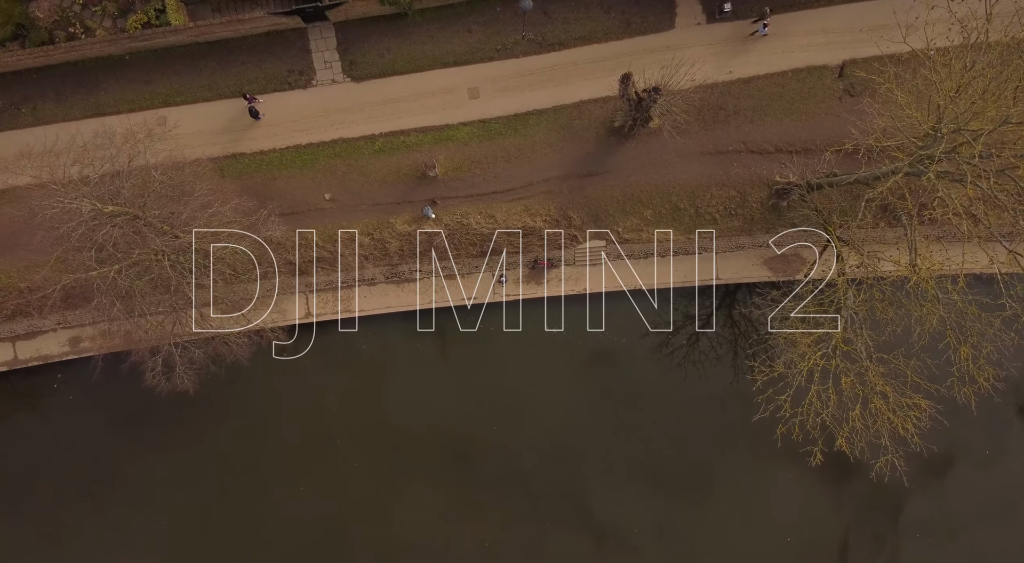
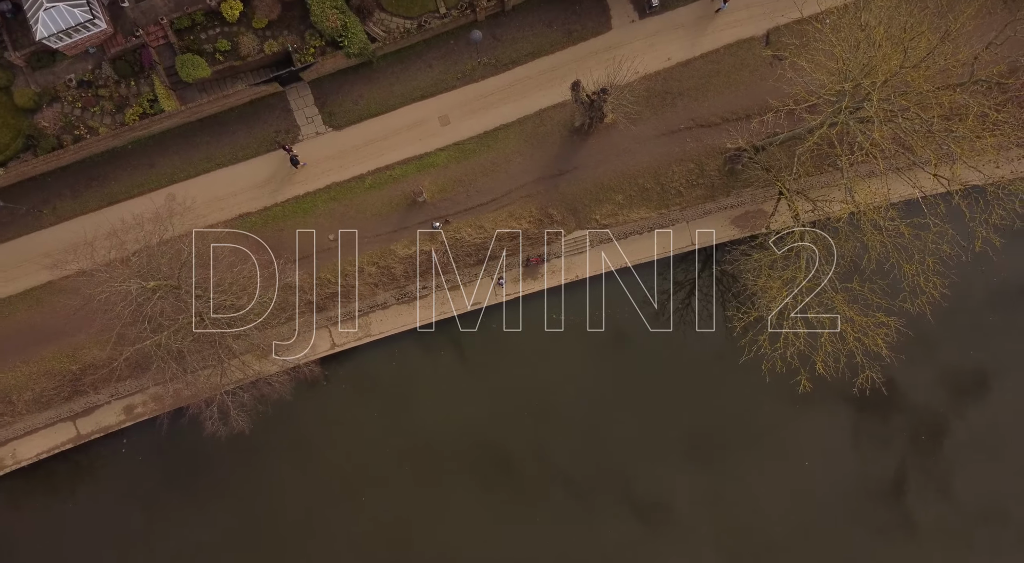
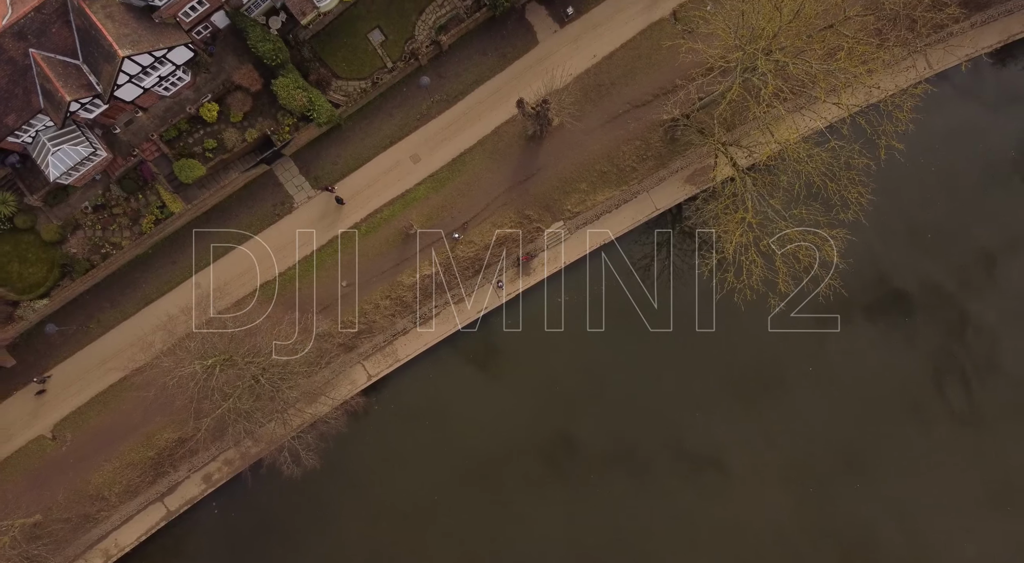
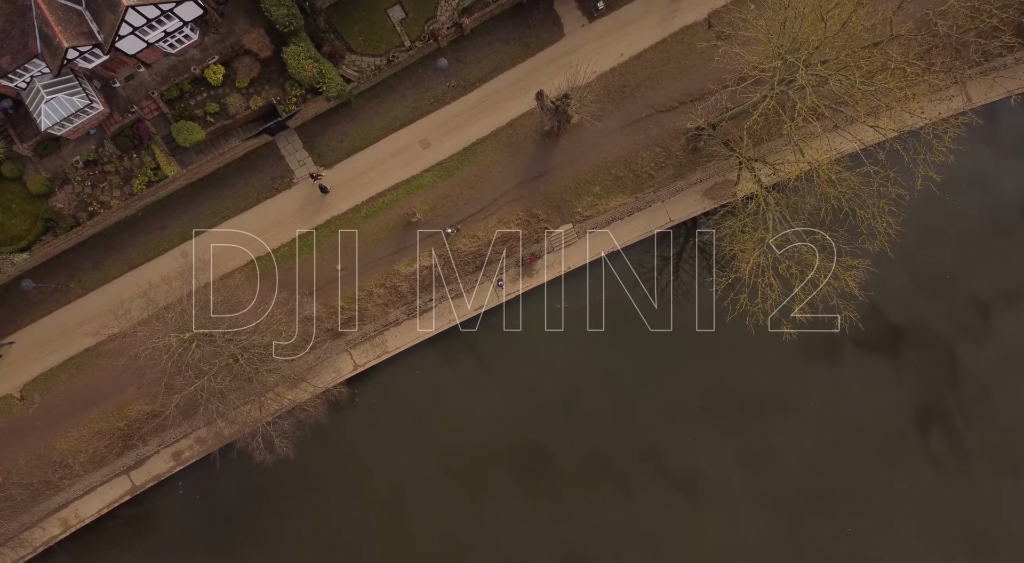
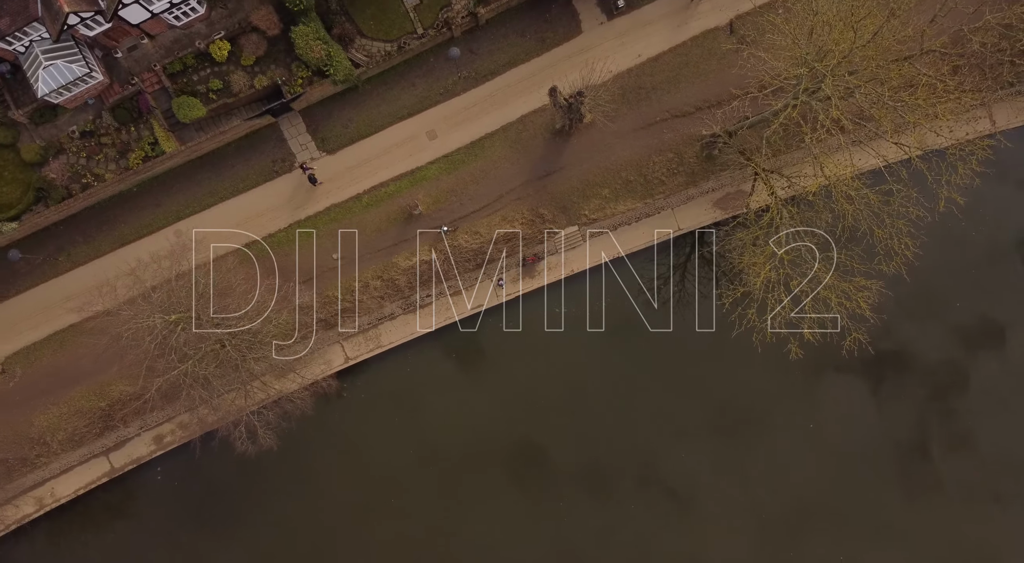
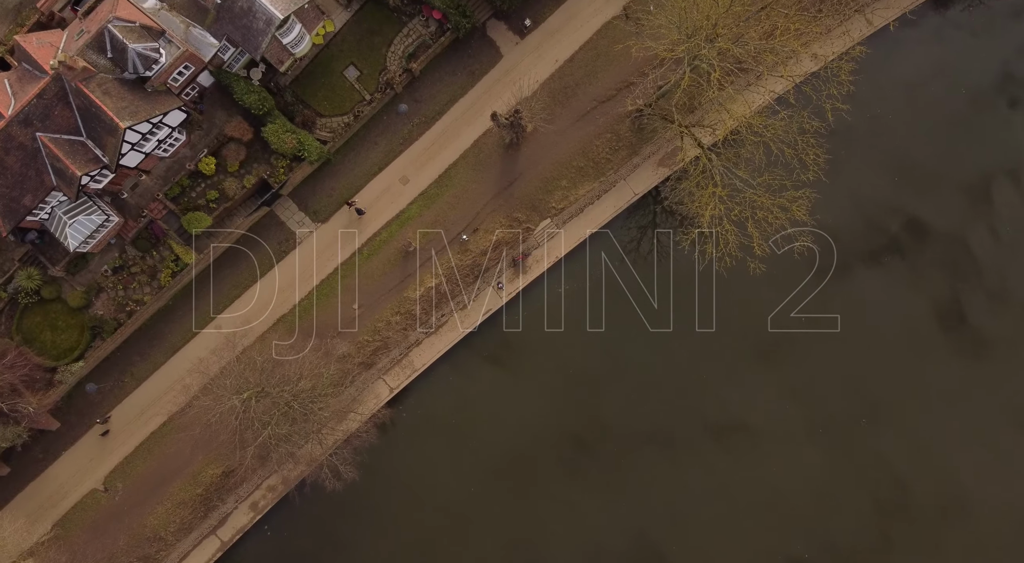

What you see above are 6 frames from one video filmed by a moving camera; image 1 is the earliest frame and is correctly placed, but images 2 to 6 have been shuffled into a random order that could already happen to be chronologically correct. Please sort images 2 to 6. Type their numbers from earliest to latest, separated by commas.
2, 5, 4, 3, 6
